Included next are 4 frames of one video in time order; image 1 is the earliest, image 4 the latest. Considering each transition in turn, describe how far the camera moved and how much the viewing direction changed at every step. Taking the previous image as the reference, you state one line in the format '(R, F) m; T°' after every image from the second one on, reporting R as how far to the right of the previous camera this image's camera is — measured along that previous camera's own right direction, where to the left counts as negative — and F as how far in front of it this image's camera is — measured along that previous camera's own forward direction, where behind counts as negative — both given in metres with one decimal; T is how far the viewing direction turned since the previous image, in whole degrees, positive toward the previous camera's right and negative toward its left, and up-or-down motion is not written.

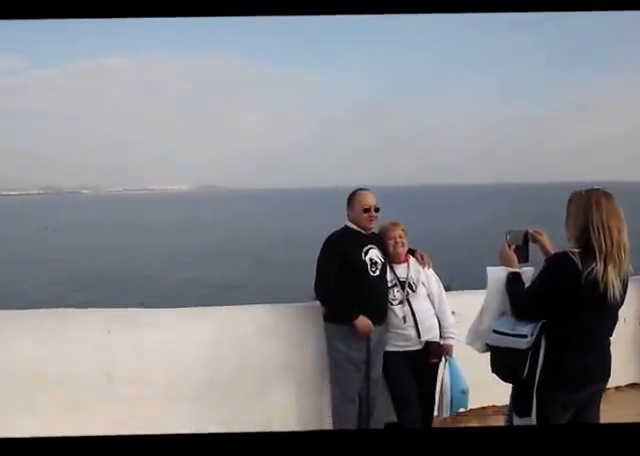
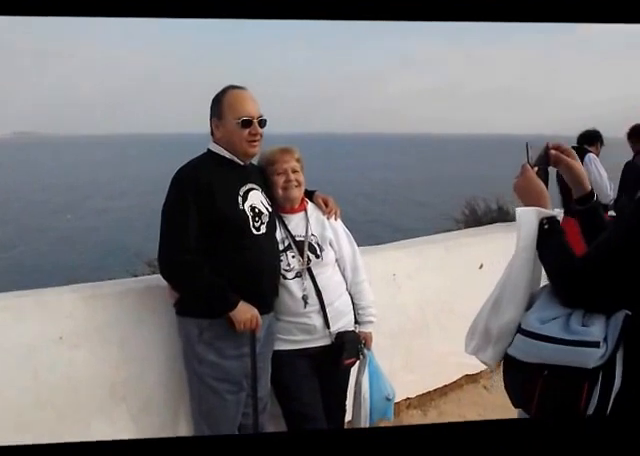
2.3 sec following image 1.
(0.0, +1.5) m; +12°
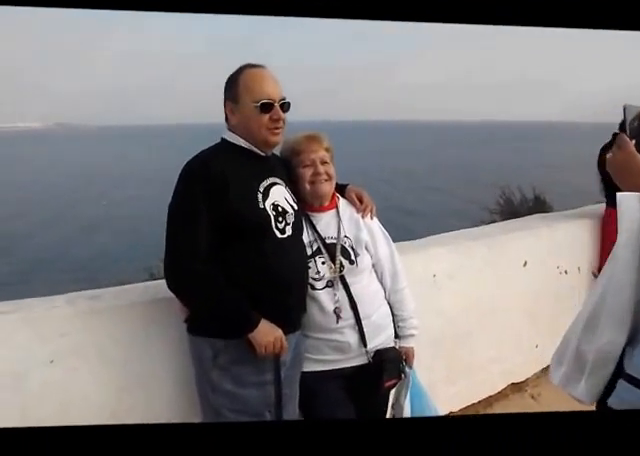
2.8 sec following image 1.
(0.0, +0.4) m; -1°
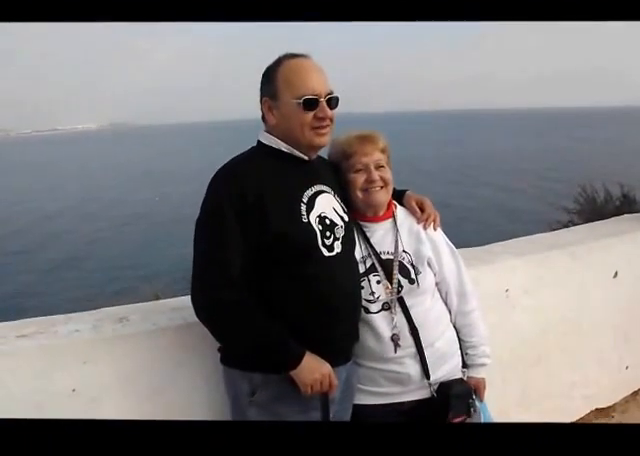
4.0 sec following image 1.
(0.0, +0.3) m; -5°
